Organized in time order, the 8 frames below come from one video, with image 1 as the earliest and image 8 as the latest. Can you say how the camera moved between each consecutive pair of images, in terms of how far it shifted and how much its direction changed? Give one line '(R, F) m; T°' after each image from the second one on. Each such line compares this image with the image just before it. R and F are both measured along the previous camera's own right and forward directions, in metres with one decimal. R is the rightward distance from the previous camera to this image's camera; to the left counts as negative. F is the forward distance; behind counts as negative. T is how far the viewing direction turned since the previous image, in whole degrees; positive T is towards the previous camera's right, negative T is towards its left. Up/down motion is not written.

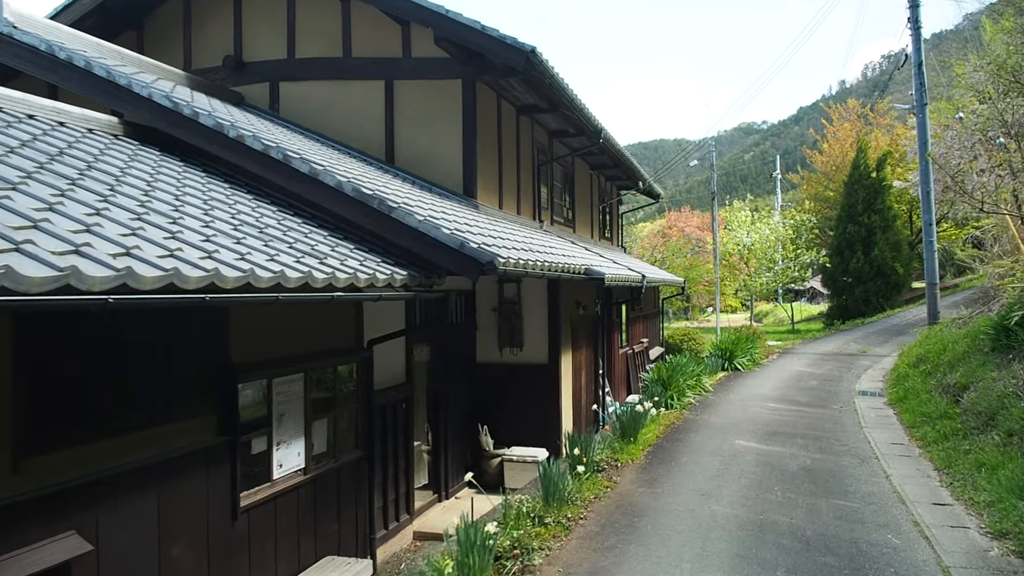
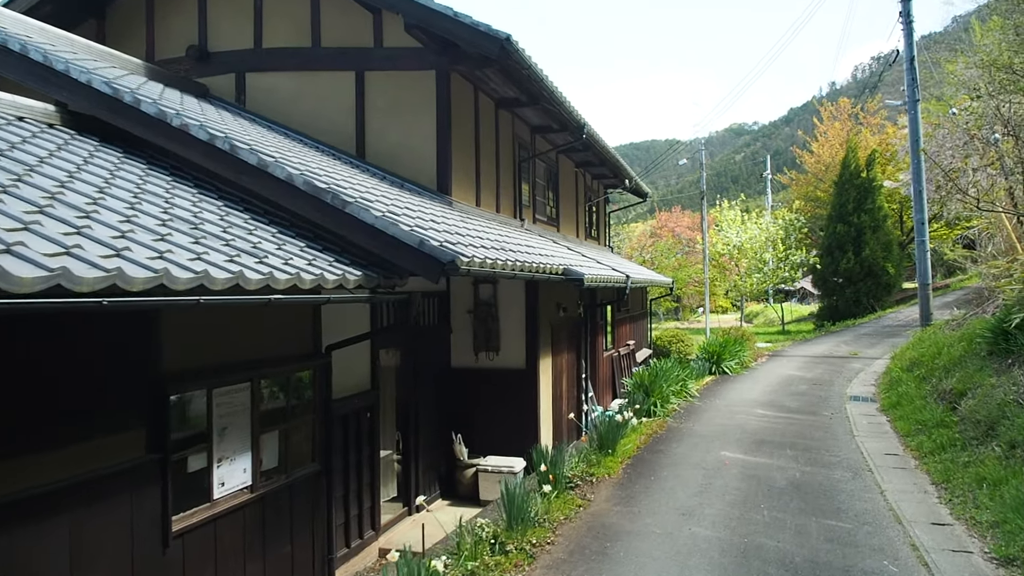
(+0.1, +0.4) m; +1°
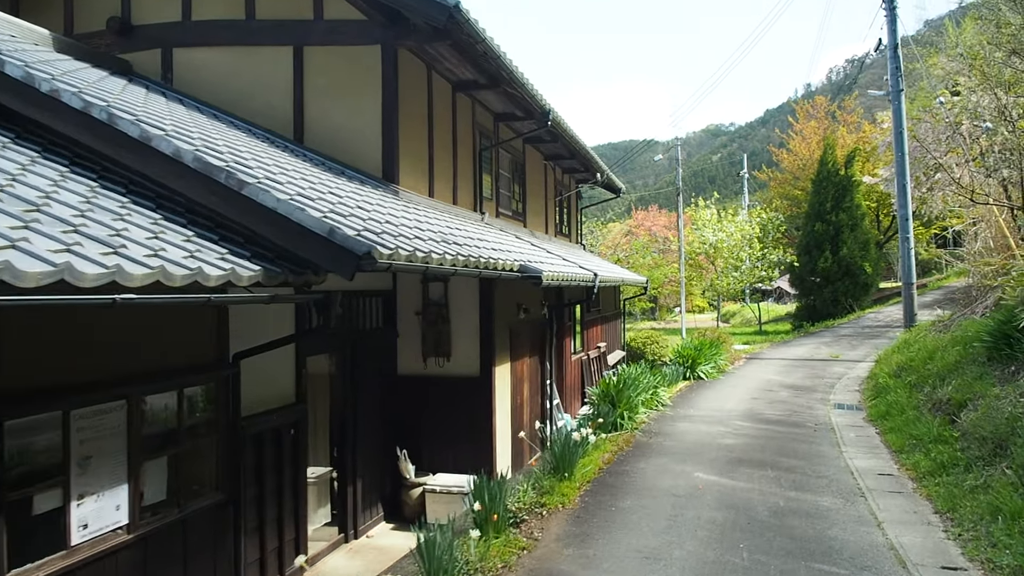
(+0.2, +0.7) m; +1°
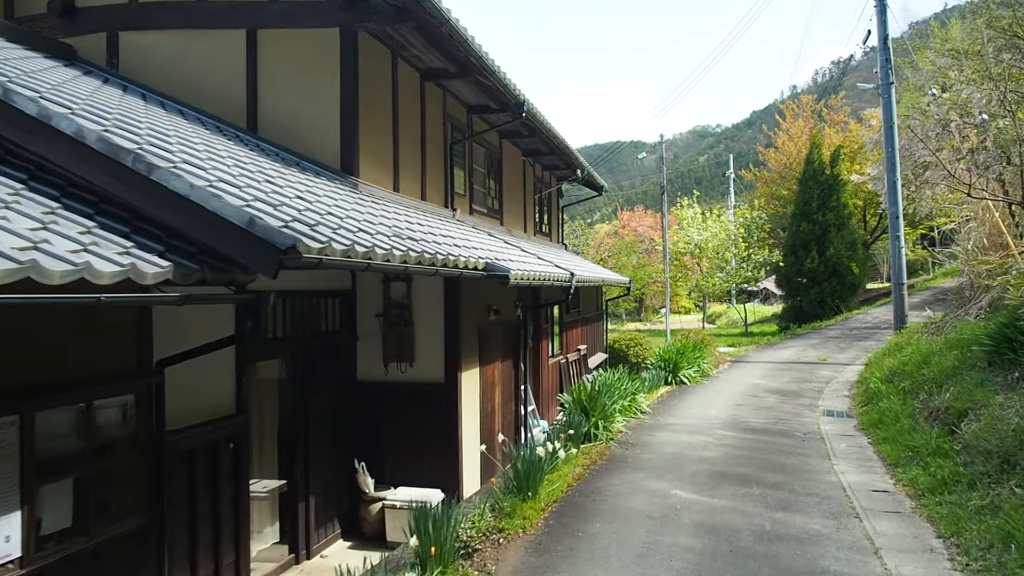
(+0.1, +0.4) m; +1°
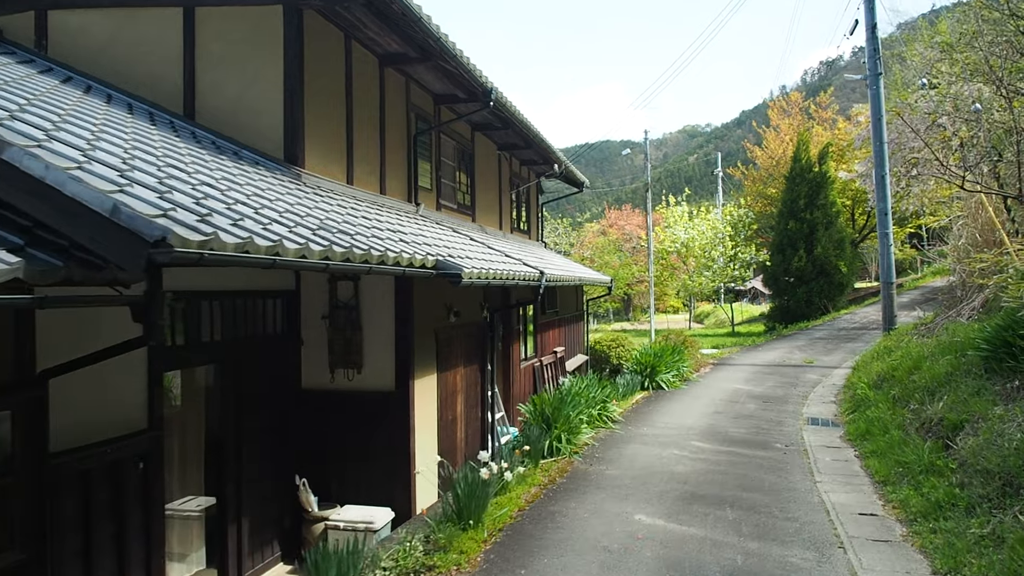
(+0.2, +0.5) m; +1°
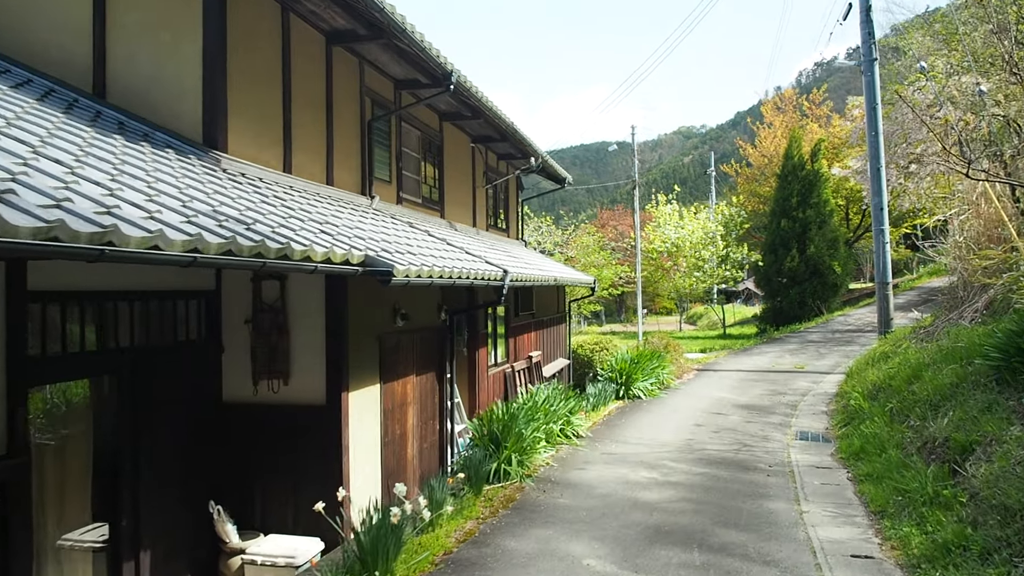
(+0.3, +0.6) m; 0°
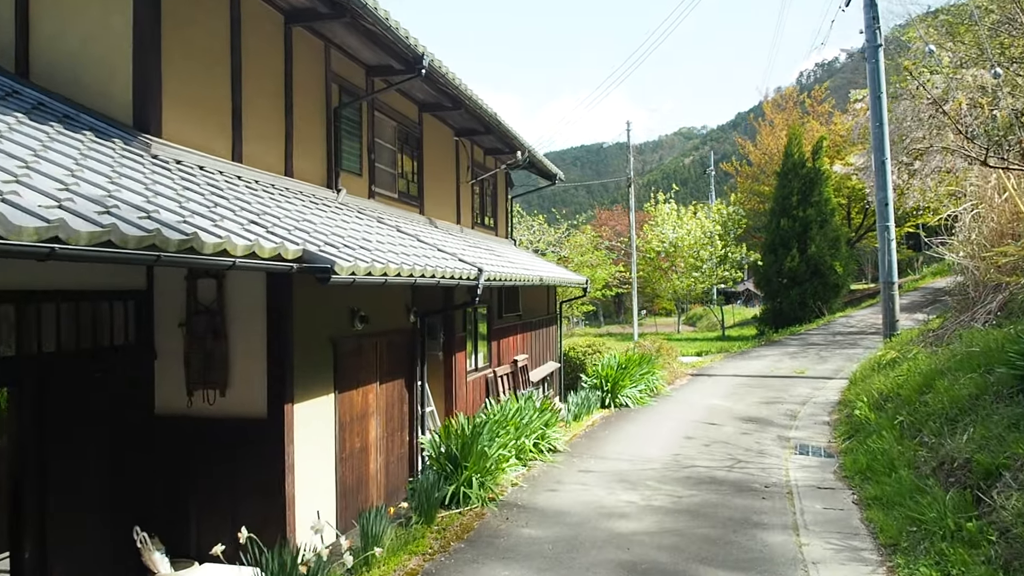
(+0.2, +0.5) m; 0°
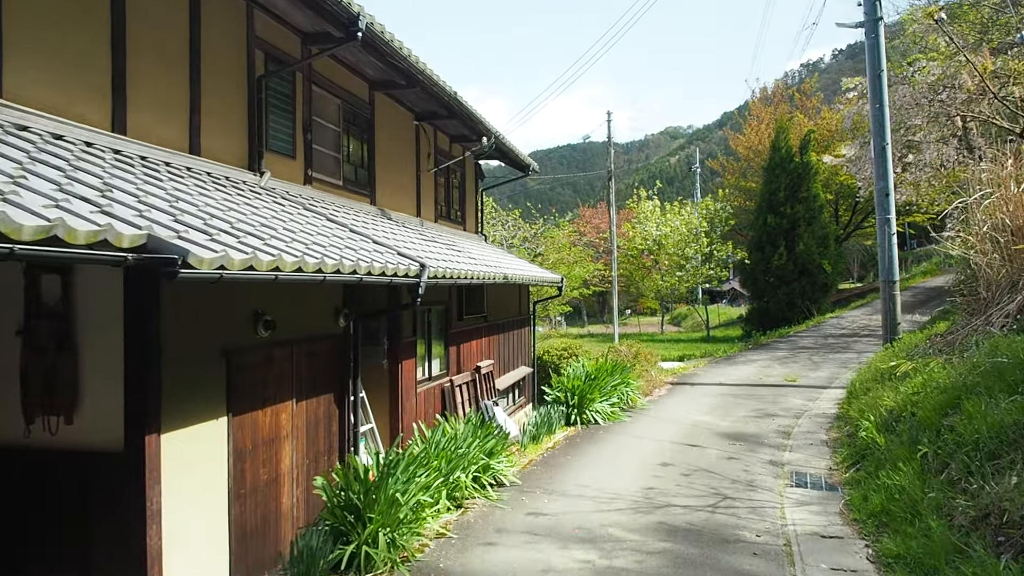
(+0.2, +0.9) m; +1°
